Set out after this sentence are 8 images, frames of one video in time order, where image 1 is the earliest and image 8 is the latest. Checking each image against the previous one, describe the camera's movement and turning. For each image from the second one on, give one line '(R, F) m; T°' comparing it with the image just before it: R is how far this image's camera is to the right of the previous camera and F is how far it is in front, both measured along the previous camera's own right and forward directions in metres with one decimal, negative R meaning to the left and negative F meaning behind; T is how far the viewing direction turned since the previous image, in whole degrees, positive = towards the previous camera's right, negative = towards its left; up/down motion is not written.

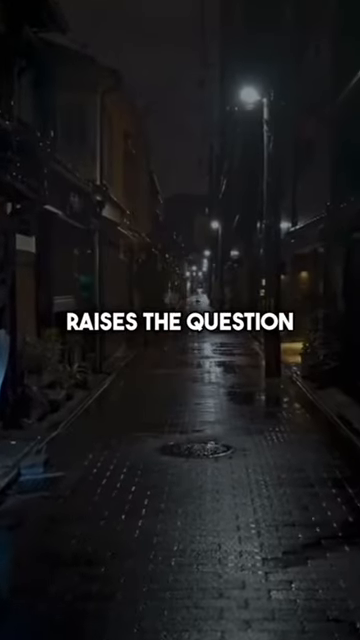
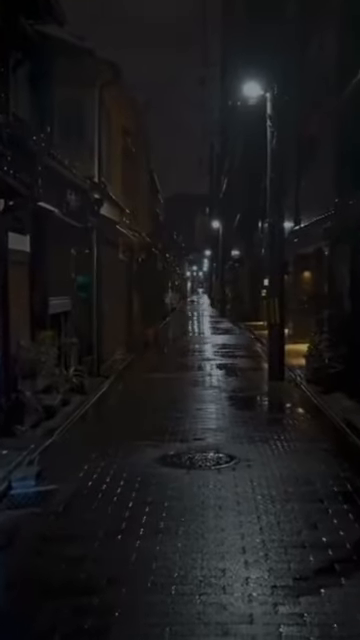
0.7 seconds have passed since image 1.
(0.0, +0.6) m; 0°
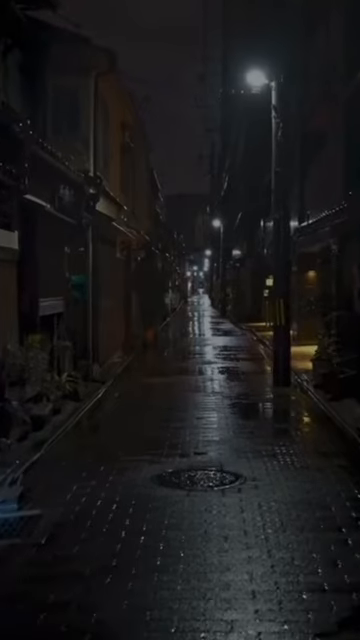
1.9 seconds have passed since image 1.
(0.0, +1.0) m; 0°
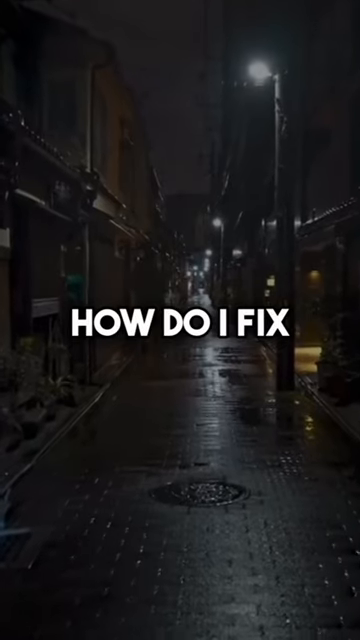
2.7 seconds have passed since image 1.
(0.0, +0.6) m; 0°
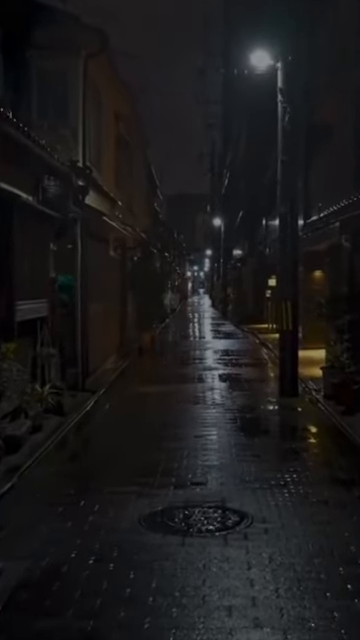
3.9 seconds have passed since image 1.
(+0.1, +0.9) m; 0°
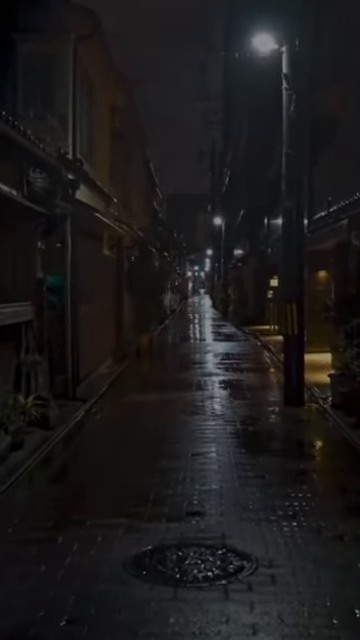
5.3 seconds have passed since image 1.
(+0.1, +1.1) m; 0°
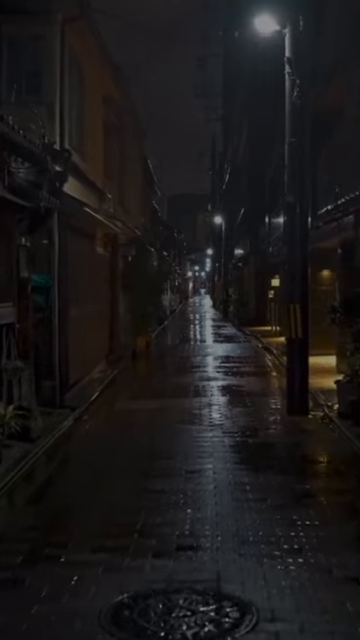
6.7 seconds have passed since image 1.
(+0.1, +1.1) m; 0°
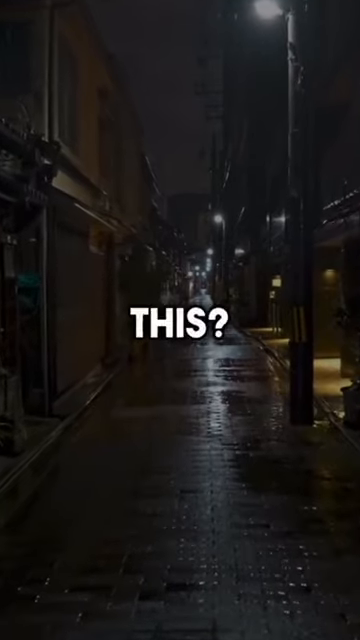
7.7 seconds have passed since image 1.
(+0.1, +0.9) m; 0°
